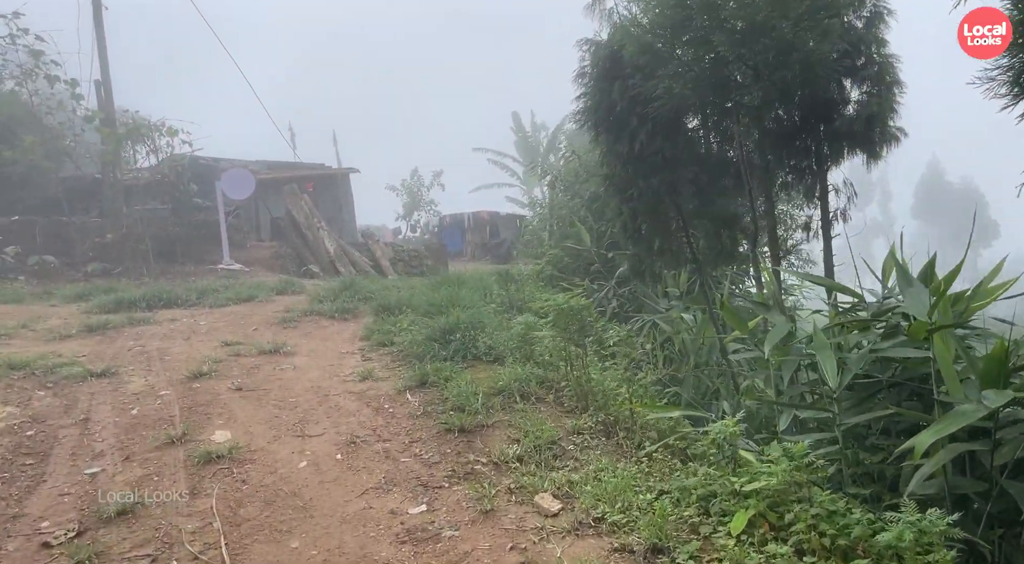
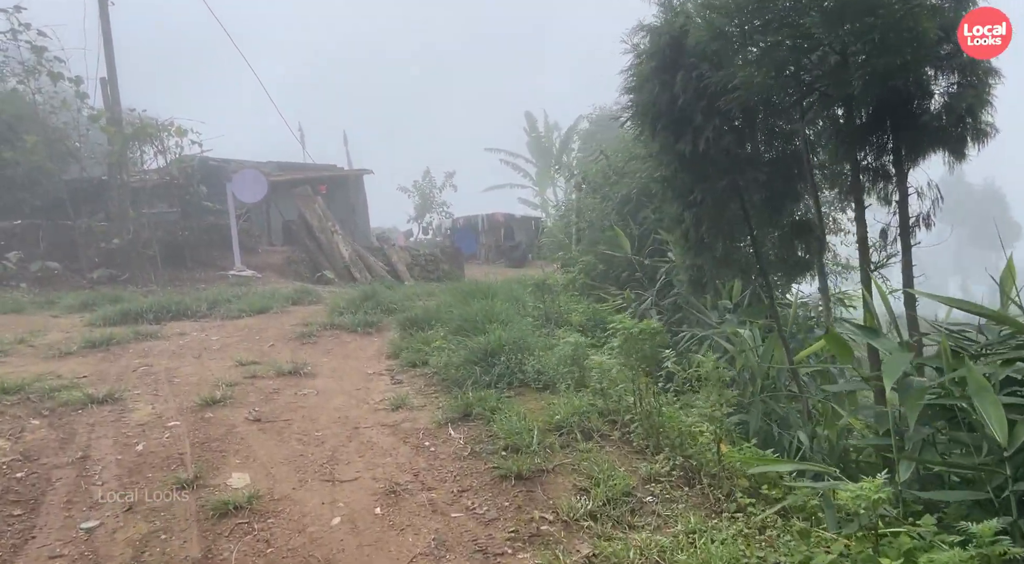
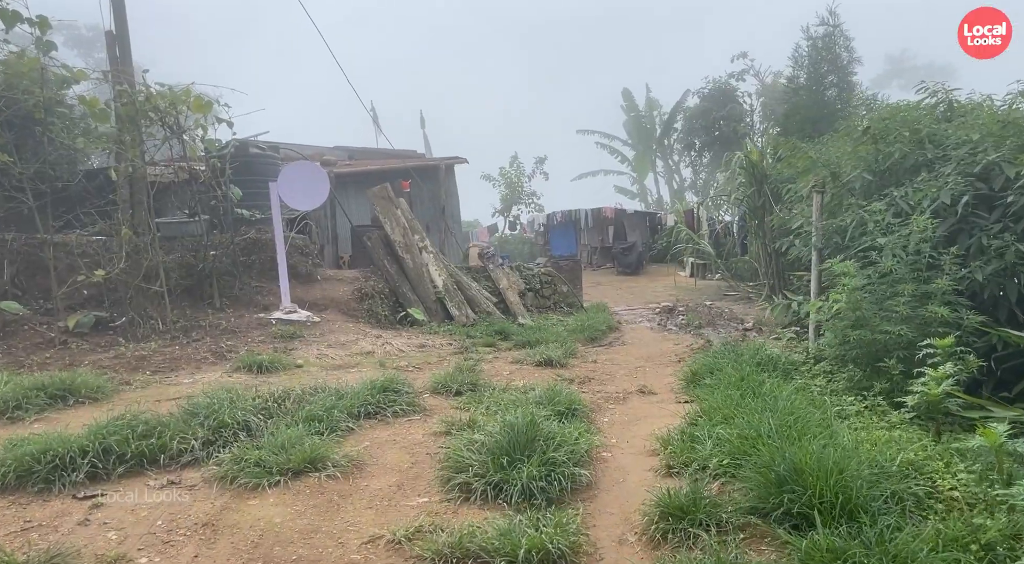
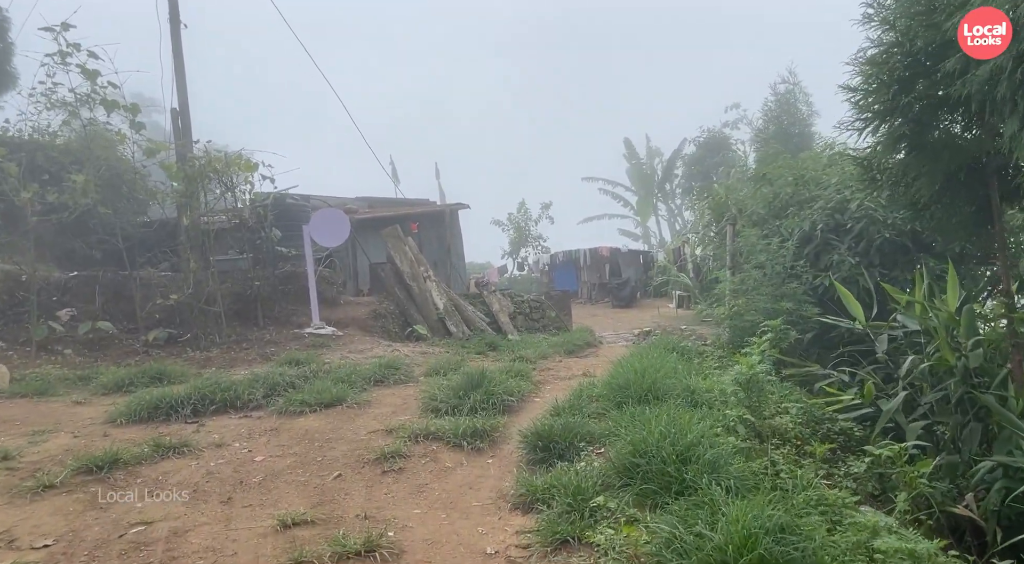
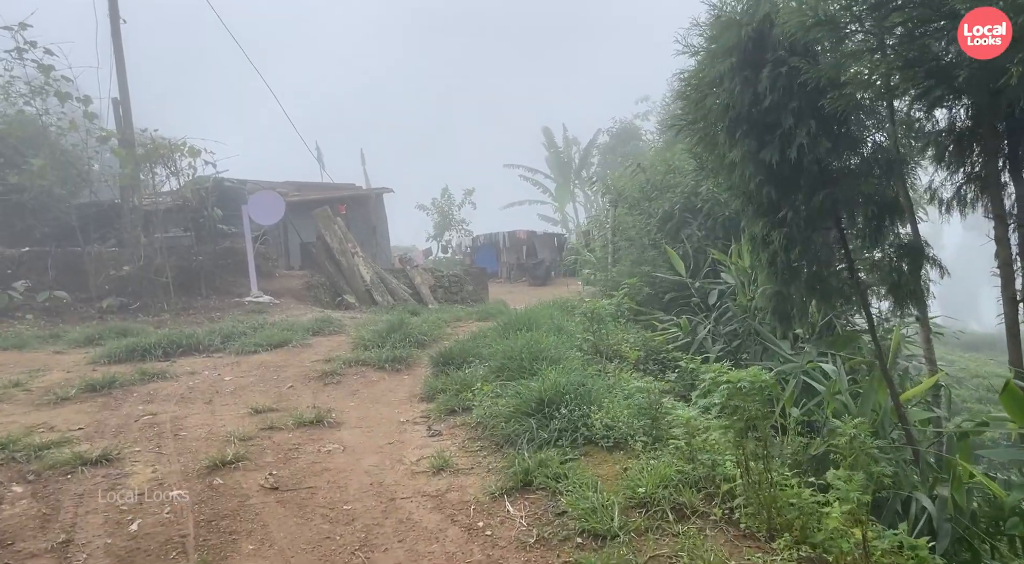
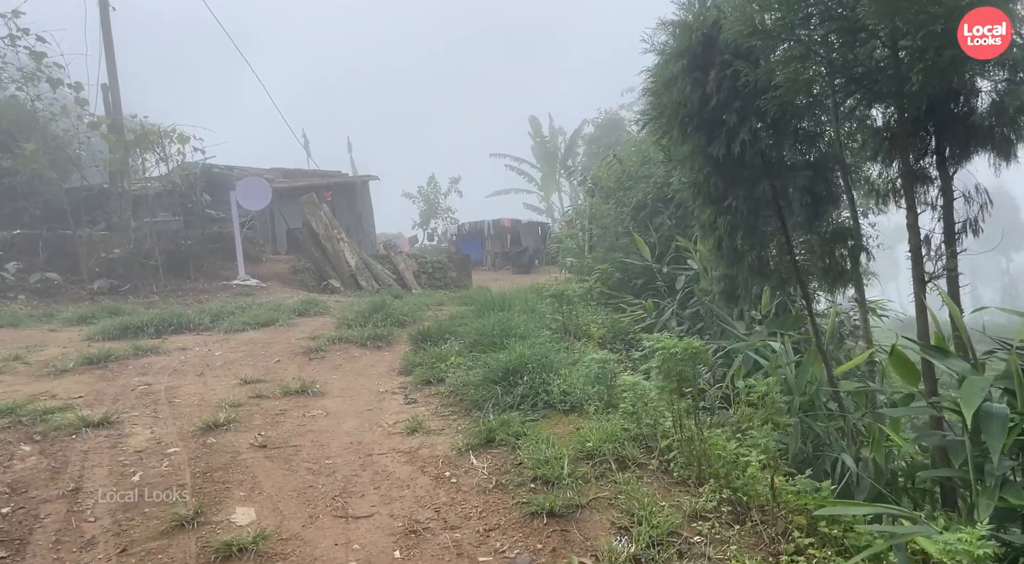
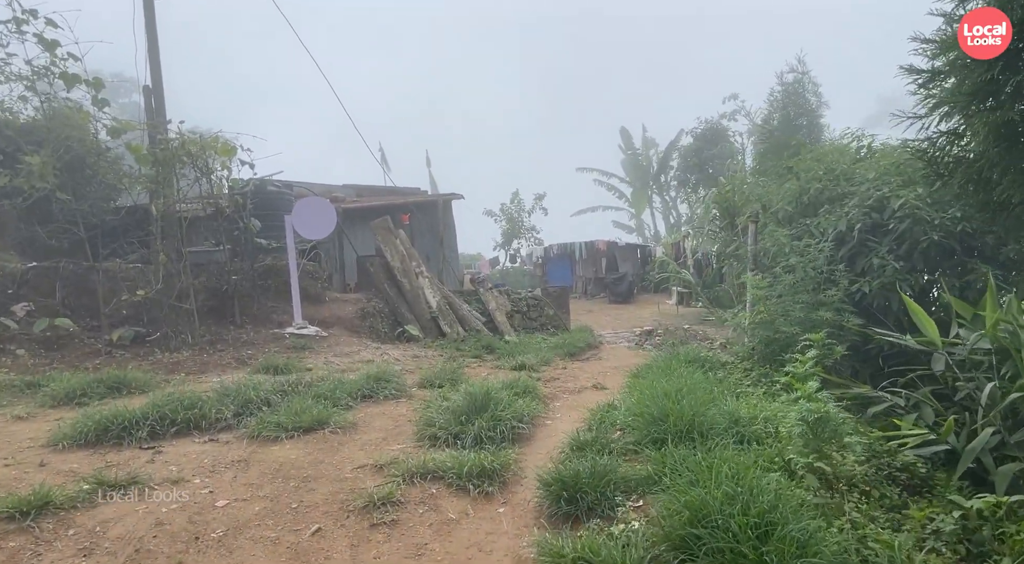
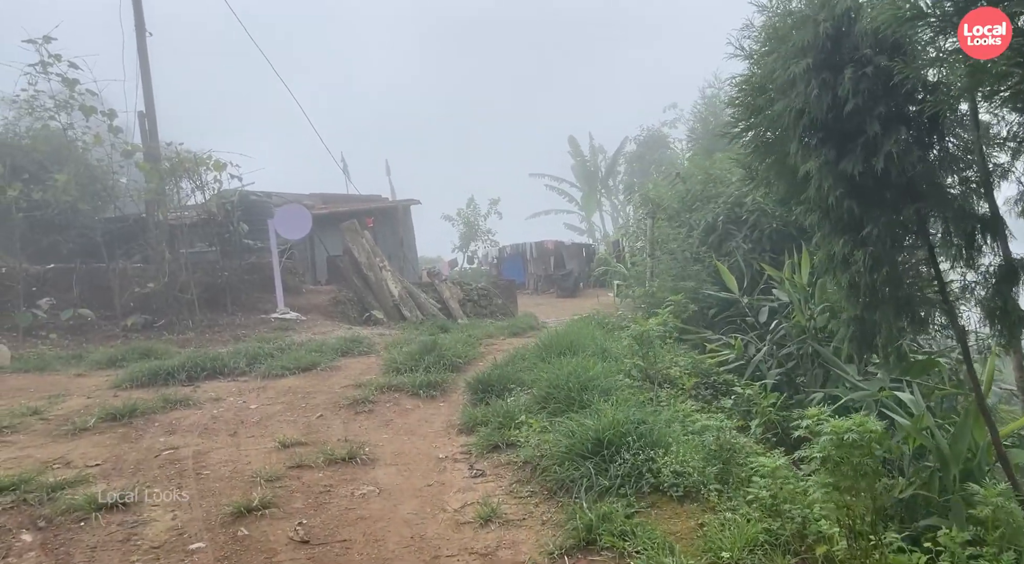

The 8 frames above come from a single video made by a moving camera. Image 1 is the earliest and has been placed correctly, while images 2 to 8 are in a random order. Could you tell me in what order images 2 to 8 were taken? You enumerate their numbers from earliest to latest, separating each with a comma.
2, 6, 5, 8, 4, 7, 3
